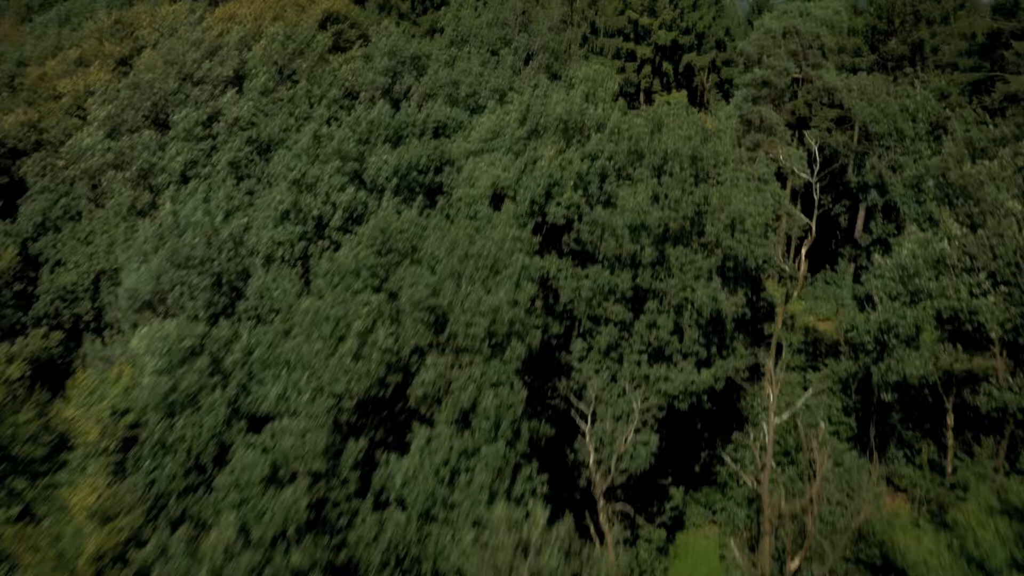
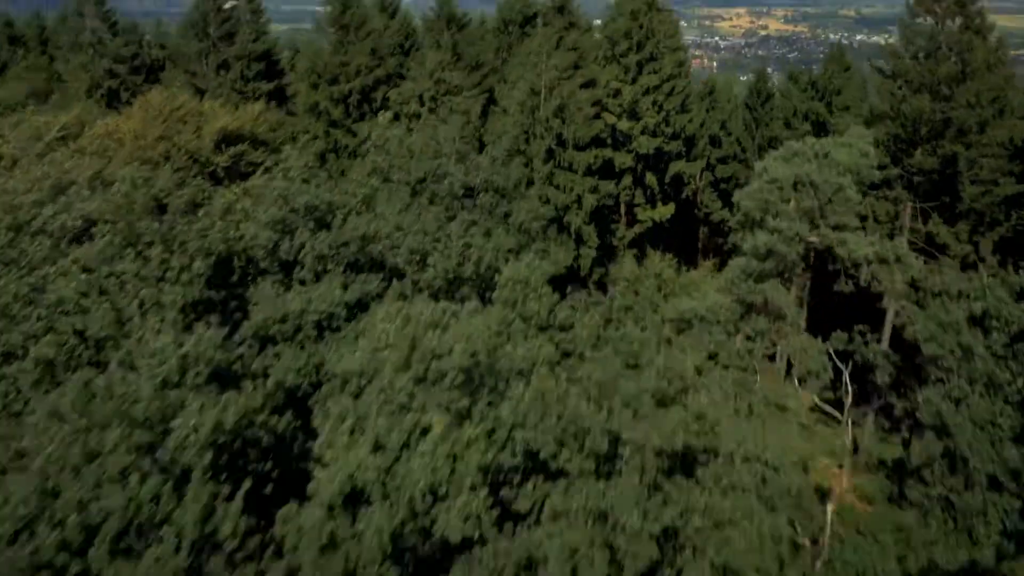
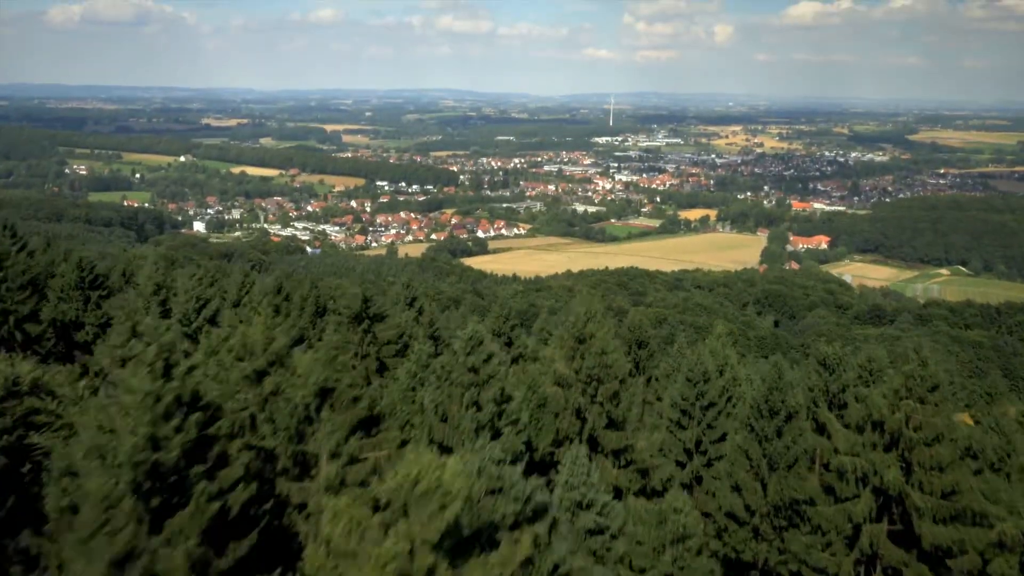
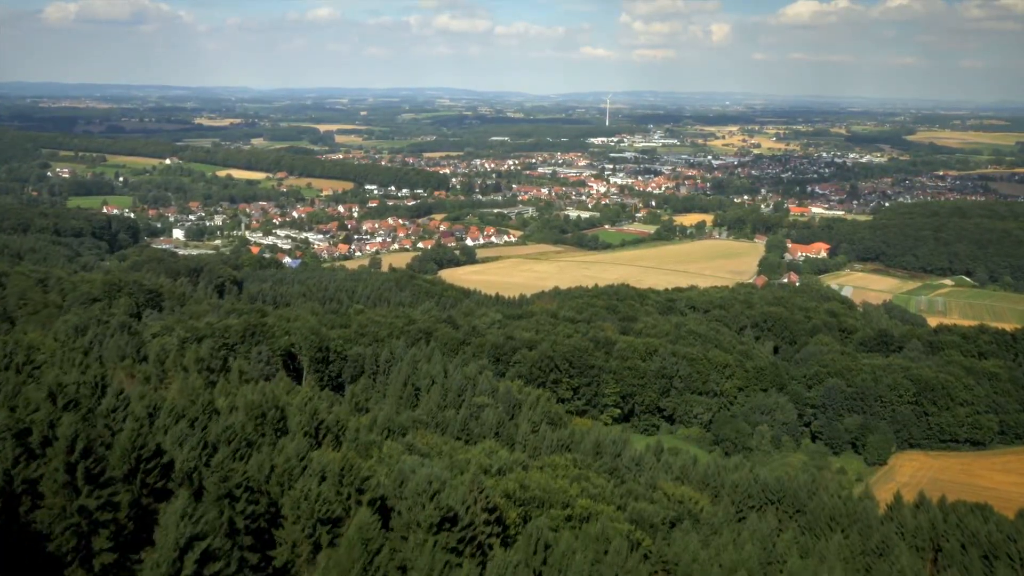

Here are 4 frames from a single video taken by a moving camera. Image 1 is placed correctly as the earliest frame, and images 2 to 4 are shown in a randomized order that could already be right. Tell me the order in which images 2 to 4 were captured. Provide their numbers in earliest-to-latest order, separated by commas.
2, 3, 4
